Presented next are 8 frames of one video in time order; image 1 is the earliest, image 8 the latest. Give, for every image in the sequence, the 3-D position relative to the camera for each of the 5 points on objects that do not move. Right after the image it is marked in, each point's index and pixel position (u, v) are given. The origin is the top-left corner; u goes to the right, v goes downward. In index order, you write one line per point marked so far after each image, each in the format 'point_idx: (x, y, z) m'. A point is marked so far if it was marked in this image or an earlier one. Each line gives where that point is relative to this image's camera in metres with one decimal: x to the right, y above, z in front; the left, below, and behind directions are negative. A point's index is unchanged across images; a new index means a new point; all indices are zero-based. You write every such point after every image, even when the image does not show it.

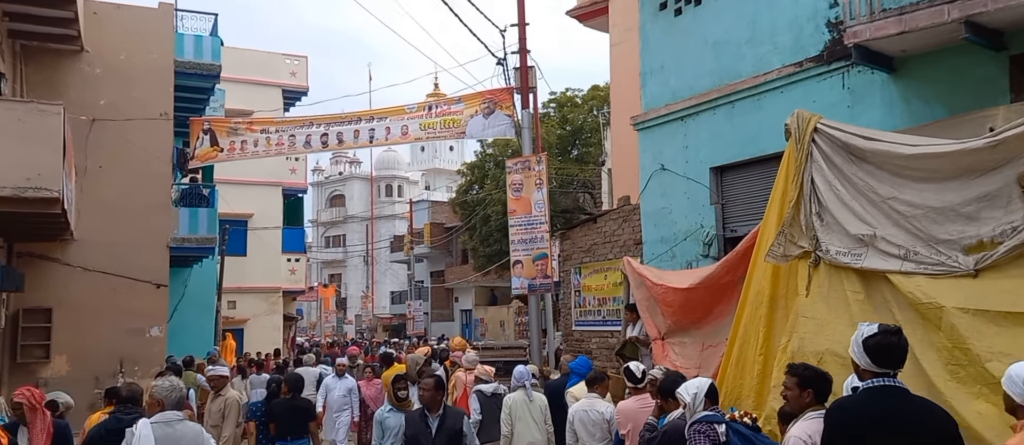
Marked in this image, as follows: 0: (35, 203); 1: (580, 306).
0: (-5.1, +0.2, +9.0) m
1: (+0.9, -1.1, +11.6) m
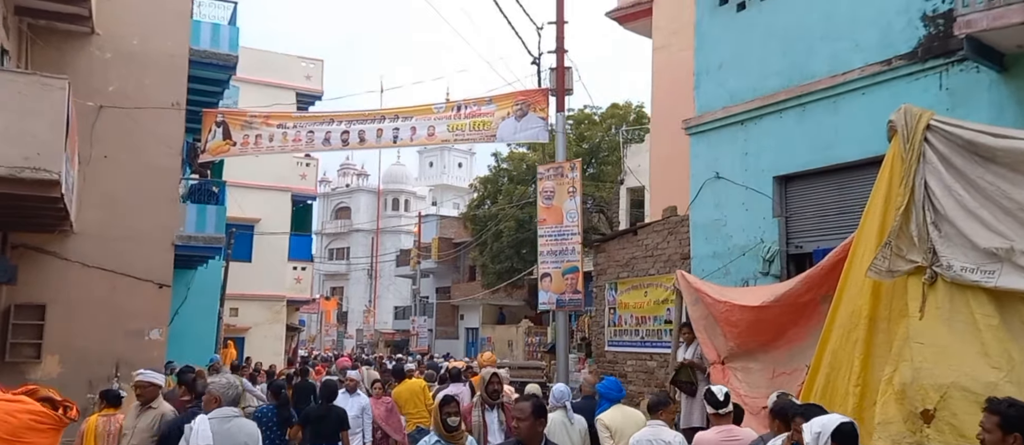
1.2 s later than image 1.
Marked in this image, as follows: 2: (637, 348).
0: (-4.6, +0.4, +8.2) m
1: (+1.3, -1.3, +10.8) m
2: (+1.5, -1.5, +10.2) m
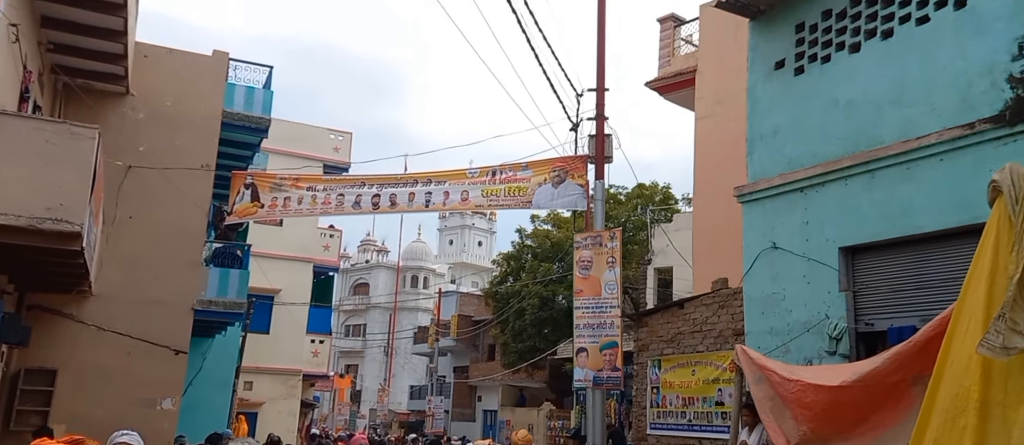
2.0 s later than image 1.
0: (-4.2, -0.1, +7.8) m
1: (+1.7, -2.2, +10.0) m
2: (+1.9, -2.4, +9.5) m
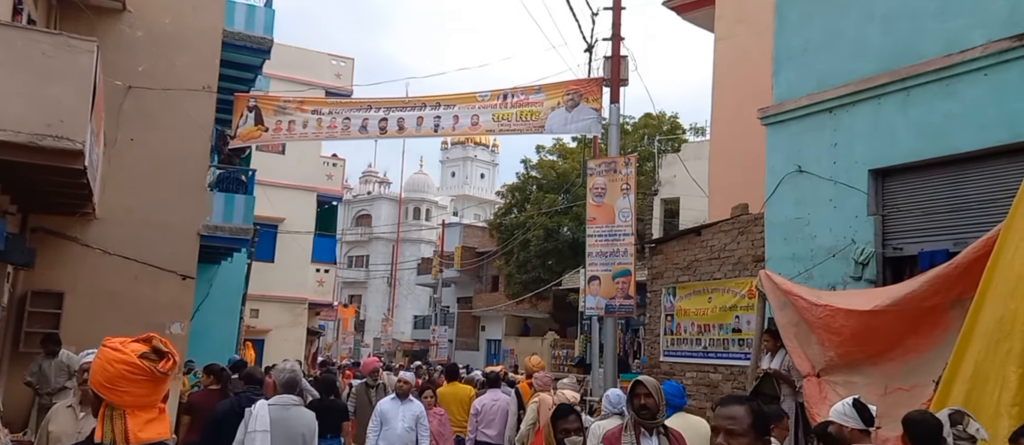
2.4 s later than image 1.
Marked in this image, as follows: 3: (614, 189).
0: (-4.1, +0.6, +7.5) m
1: (+1.9, -1.3, +9.9) m
2: (+2.1, -1.5, +9.4) m
3: (+1.3, +0.4, +11.2) m
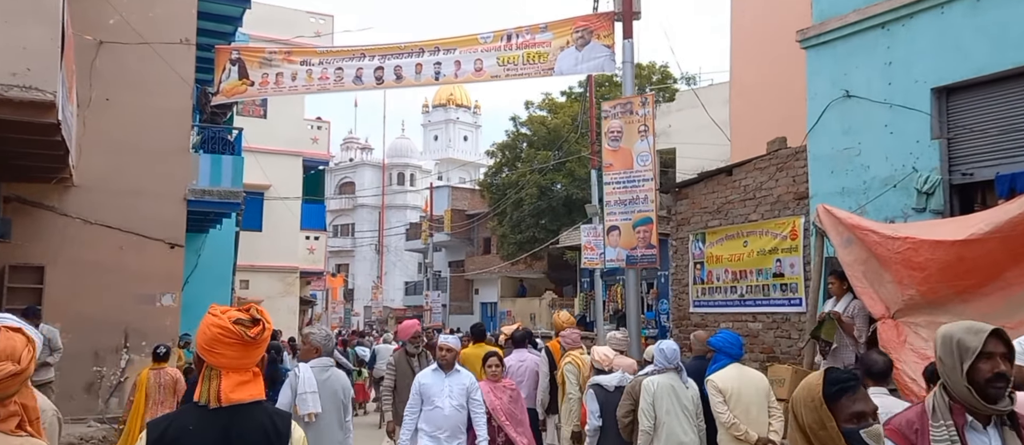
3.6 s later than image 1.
0: (-3.9, +0.9, +6.7) m
1: (+2.1, -0.6, +9.2) m
2: (+2.3, -0.9, +8.7) m
3: (+1.5, +1.1, +10.4) m
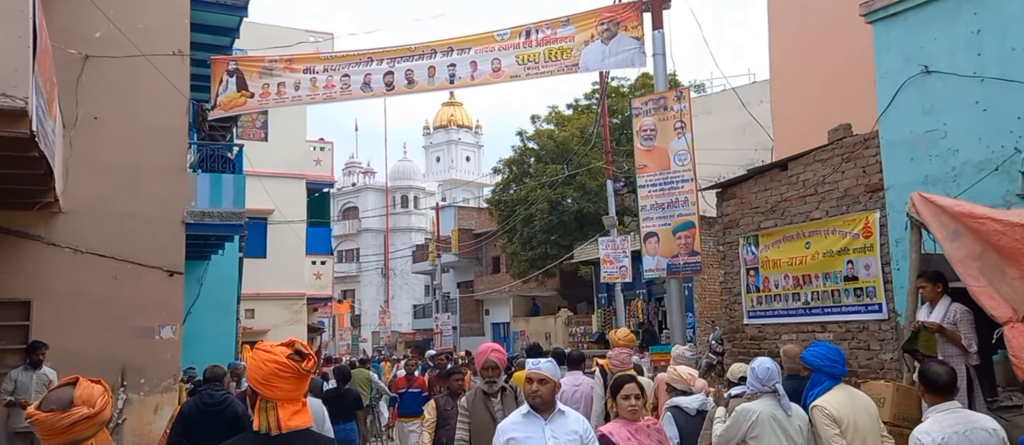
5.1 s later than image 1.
0: (-3.6, +0.7, +5.8) m
1: (+2.4, -0.7, +8.3) m
2: (+2.6, -0.9, +7.8) m
3: (+1.7, +1.1, +9.6) m
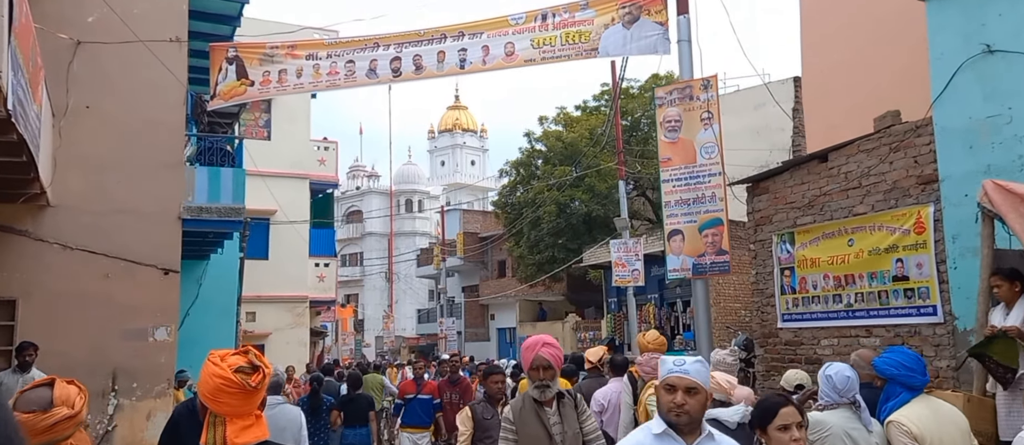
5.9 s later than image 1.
0: (-3.4, +0.8, +5.2) m
1: (+2.6, -0.6, +7.7) m
2: (+2.8, -0.8, +7.2) m
3: (+1.9, +1.1, +9.0) m
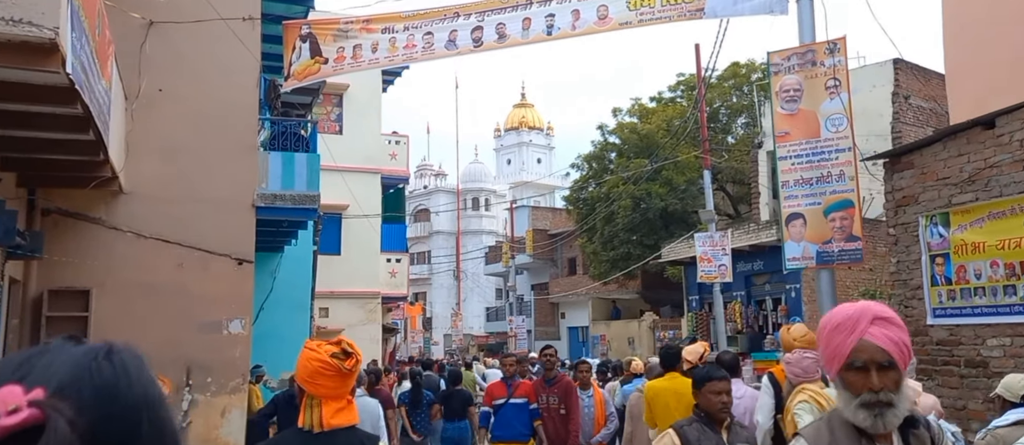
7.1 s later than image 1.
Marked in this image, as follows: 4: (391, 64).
0: (-2.8, +0.9, +4.6) m
1: (+3.4, -0.5, +6.7) m
2: (+3.6, -0.7, +6.2) m
3: (+2.9, +1.3, +8.0) m
4: (-1.3, +1.7, +9.5) m
